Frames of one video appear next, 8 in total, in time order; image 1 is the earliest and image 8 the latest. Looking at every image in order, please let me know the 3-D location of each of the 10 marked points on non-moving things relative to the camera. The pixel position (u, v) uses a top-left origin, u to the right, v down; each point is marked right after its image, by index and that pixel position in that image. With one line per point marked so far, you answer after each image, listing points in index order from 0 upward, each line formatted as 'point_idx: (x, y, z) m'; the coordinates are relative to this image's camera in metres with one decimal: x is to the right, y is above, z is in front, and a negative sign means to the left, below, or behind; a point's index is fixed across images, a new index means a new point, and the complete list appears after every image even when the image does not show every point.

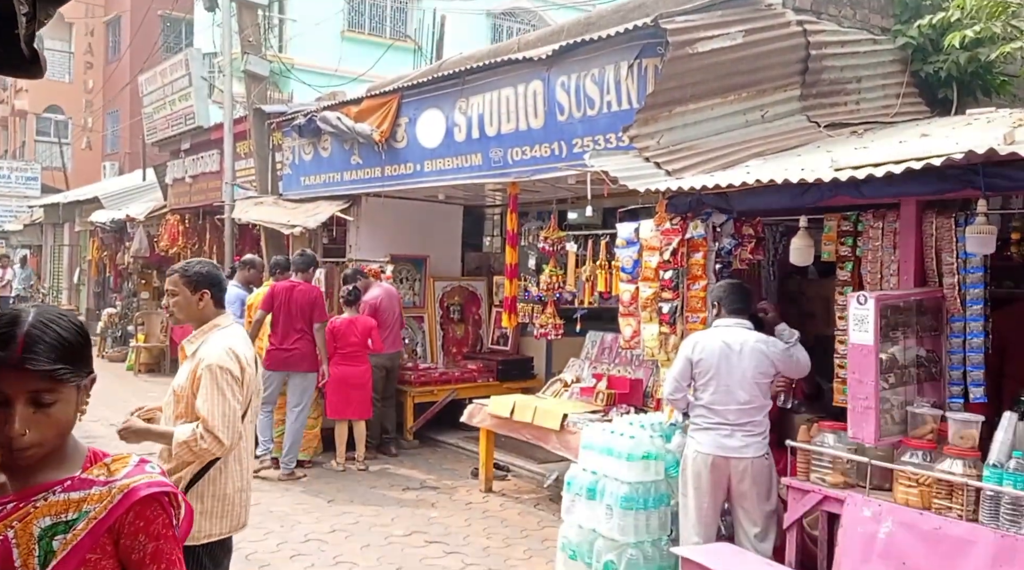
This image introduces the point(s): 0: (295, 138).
0: (-2.3, +1.5, +9.9) m
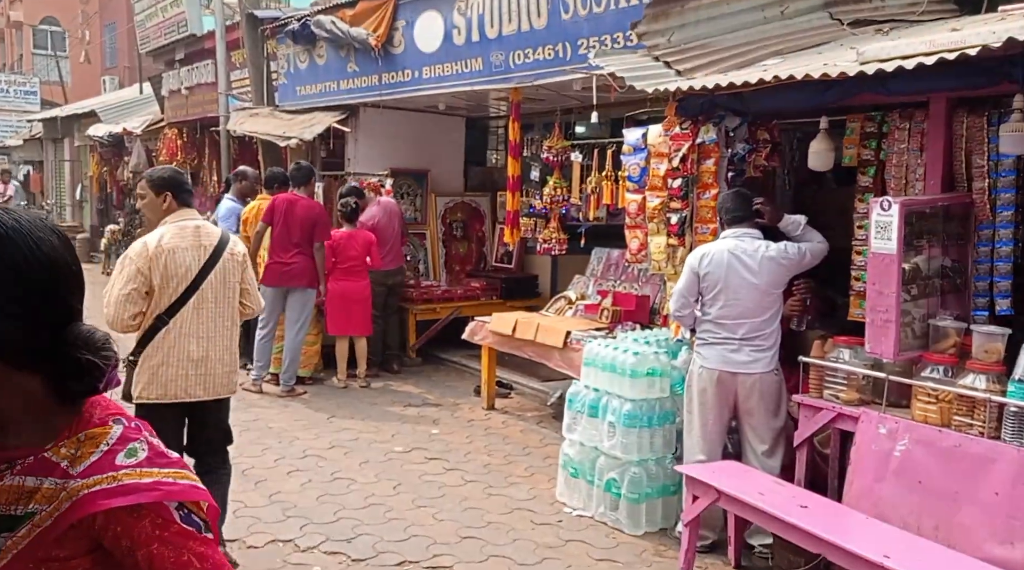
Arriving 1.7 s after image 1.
0: (-2.2, +2.4, +9.5) m
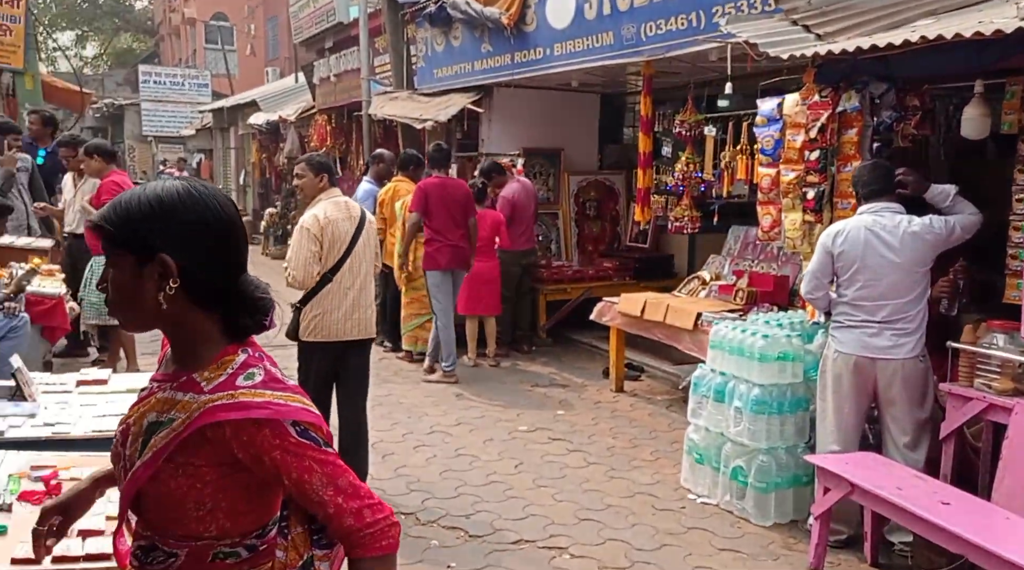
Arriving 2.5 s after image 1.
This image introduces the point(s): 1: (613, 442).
0: (-0.9, +2.6, +9.6) m
1: (+0.6, -0.9, +5.6) m
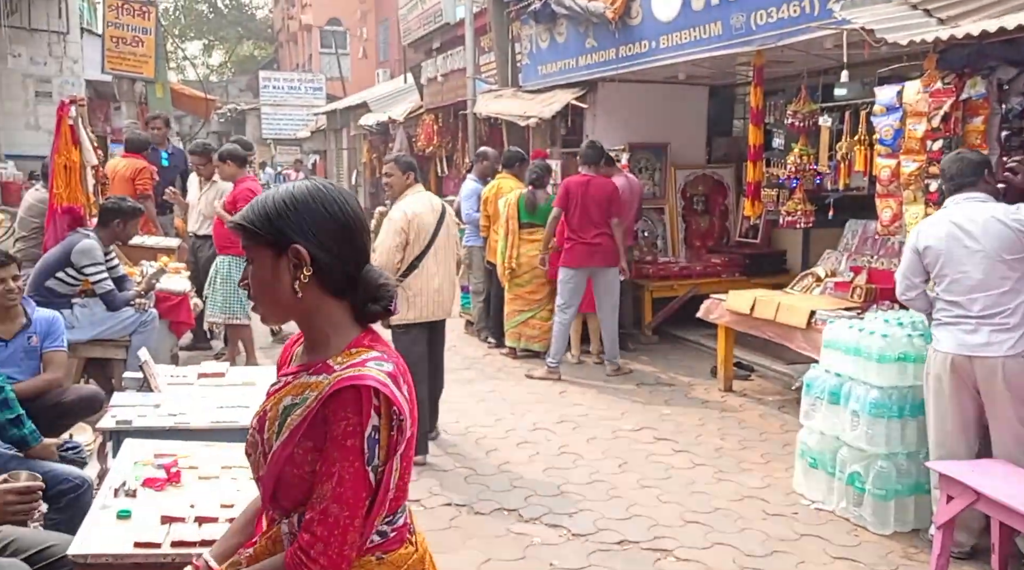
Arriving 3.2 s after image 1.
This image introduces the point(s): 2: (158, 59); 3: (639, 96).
0: (+0.2, +2.6, +9.6) m
1: (+1.2, -0.9, +5.5) m
2: (-5.0, +3.2, +13.2) m
3: (+1.2, +1.7, +8.6) m
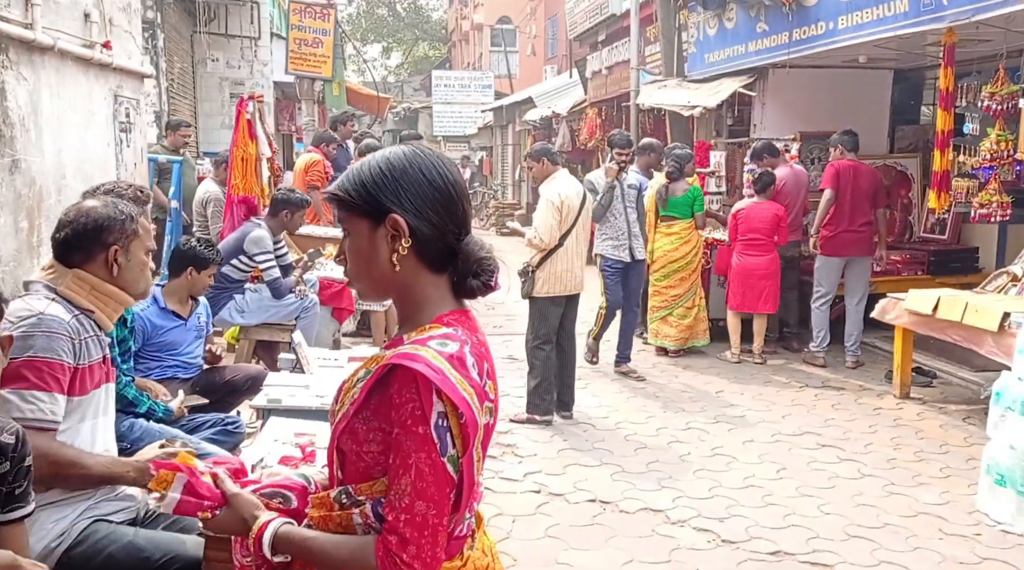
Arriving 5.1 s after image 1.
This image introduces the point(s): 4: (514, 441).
0: (+1.8, +2.7, +9.2) m
1: (+2.1, -0.9, +5.0) m
2: (-2.6, +3.3, +13.7) m
3: (+2.6, +1.7, +8.1) m
4: (0.0, -0.8, +5.1) m
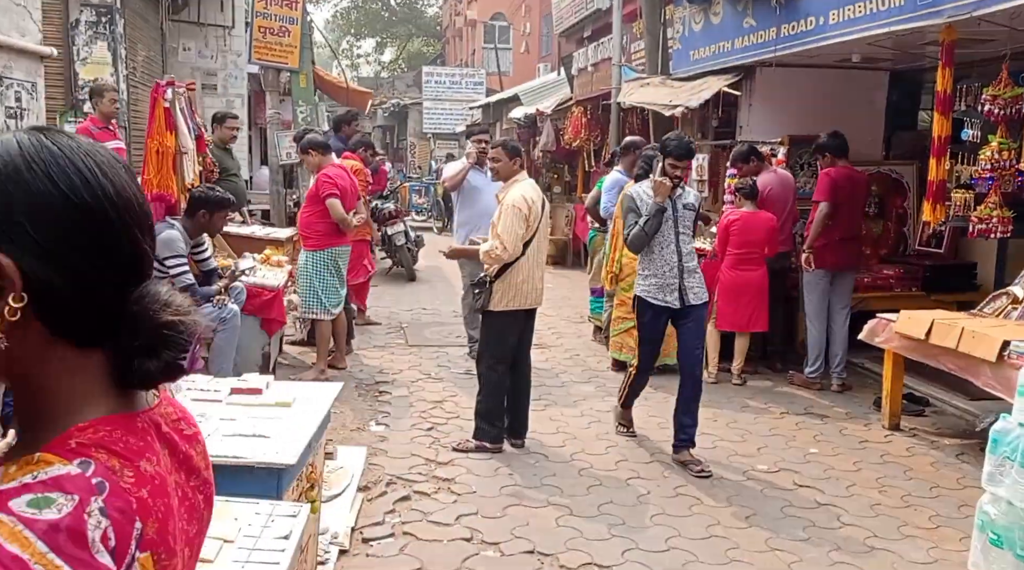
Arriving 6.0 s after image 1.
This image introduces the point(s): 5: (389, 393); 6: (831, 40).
0: (+1.6, +2.6, +8.7) m
1: (+1.8, -1.0, +4.5) m
2: (-2.9, +3.3, +13.1) m
3: (+2.3, +1.6, +7.6) m
4: (-0.3, -0.9, +4.5) m
5: (-0.8, -0.7, +5.9) m
6: (+2.2, +1.7, +6.4) m
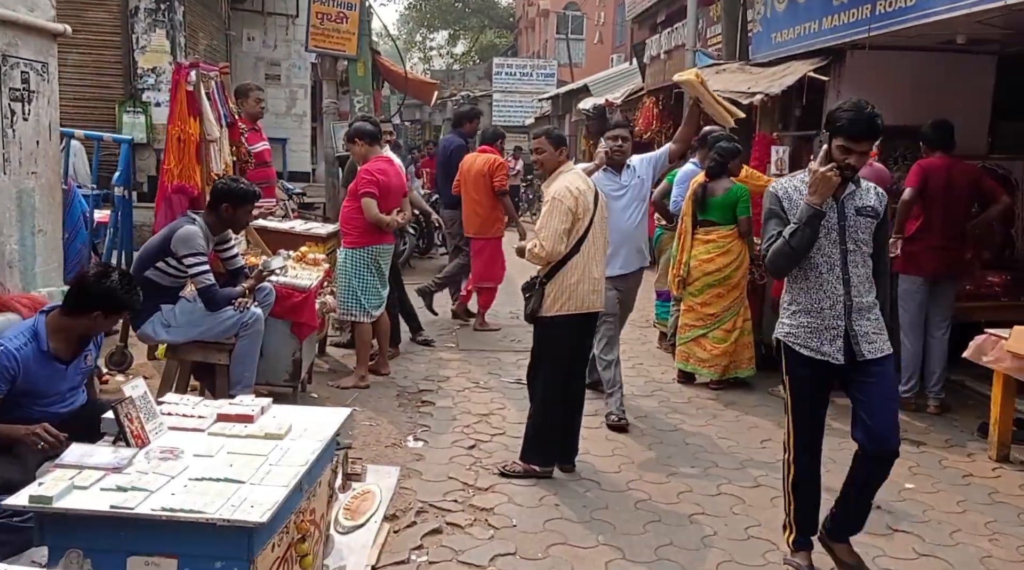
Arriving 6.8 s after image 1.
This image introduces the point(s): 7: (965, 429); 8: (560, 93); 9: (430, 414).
0: (+2.2, +2.5, +8.0) m
1: (+1.9, -1.1, +3.8) m
2: (-1.9, +3.4, +12.7) m
3: (+2.8, +1.6, +6.8) m
4: (-0.1, -0.9, +4.0) m
5: (-0.5, -0.7, +5.4) m
6: (+2.5, +1.6, +5.7) m
7: (+2.6, -0.8, +5.3) m
8: (+1.0, +3.9, +19.1) m
9: (-0.5, -0.7, +5.2) m
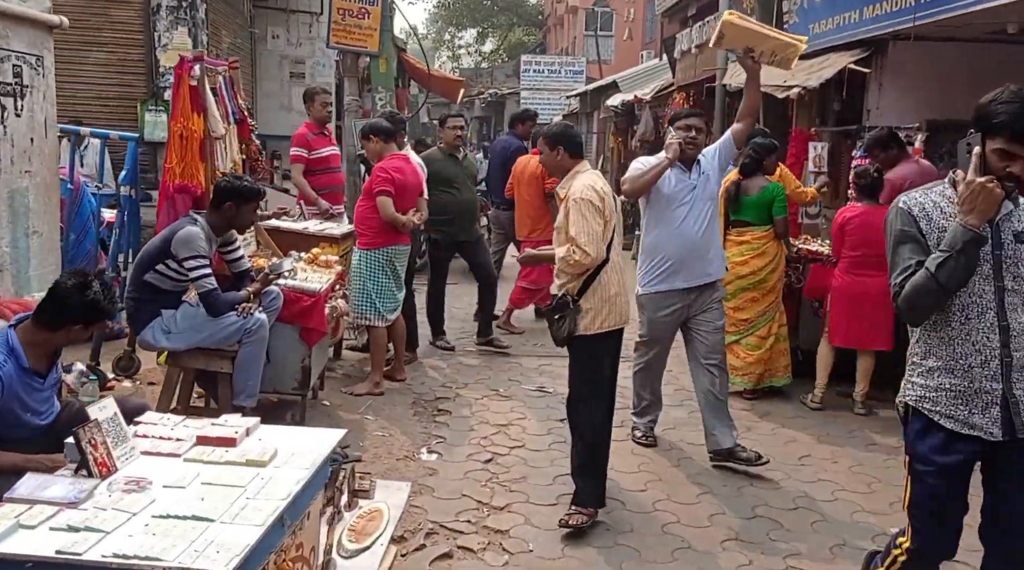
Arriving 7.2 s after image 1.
0: (+2.4, +2.5, +7.6) m
1: (+2.0, -1.1, +3.5) m
2: (-1.6, +3.4, +12.5) m
3: (+3.0, +1.6, +6.5) m
4: (0.0, -1.0, +3.7) m
5: (-0.3, -0.7, +5.1) m
6: (+2.7, +1.6, +5.3) m
7: (+2.7, -0.8, +5.0) m
8: (+1.5, +3.9, +18.8) m
9: (-0.3, -0.7, +5.0) m
